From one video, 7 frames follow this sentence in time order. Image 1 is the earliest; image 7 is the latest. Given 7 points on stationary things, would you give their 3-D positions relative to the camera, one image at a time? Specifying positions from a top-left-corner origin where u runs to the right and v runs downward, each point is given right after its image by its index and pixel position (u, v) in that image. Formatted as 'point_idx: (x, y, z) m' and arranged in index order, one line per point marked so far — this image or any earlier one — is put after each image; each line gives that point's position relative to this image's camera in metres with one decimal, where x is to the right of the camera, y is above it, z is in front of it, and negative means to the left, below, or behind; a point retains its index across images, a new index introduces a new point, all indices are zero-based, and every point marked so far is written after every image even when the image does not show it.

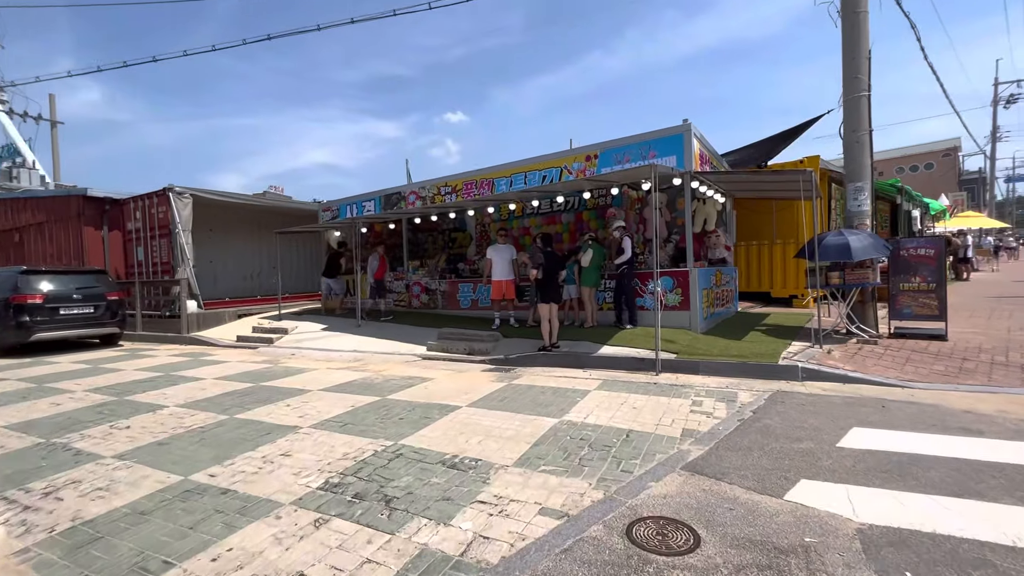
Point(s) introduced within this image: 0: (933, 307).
0: (+6.9, -0.3, +7.8) m
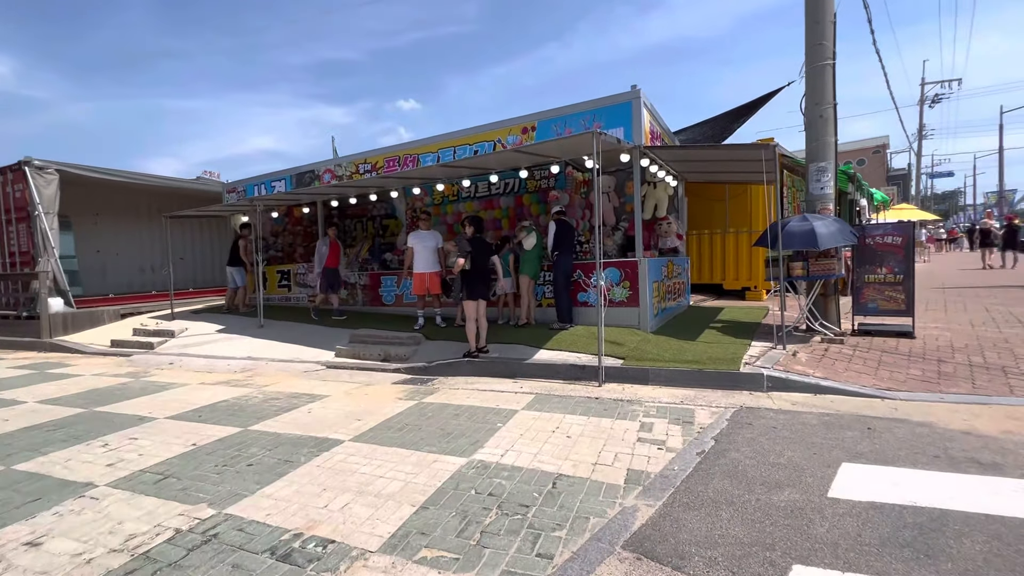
0: (+5.8, -0.2, +7.0) m
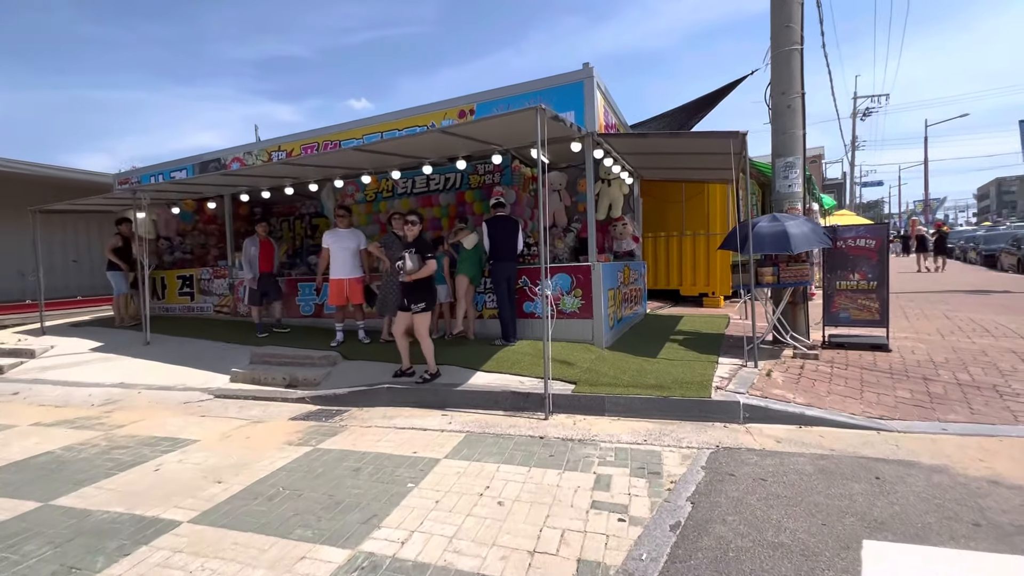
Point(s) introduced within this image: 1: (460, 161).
0: (+4.9, -0.3, +6.4) m
1: (-0.8, +2.0, +7.6) m
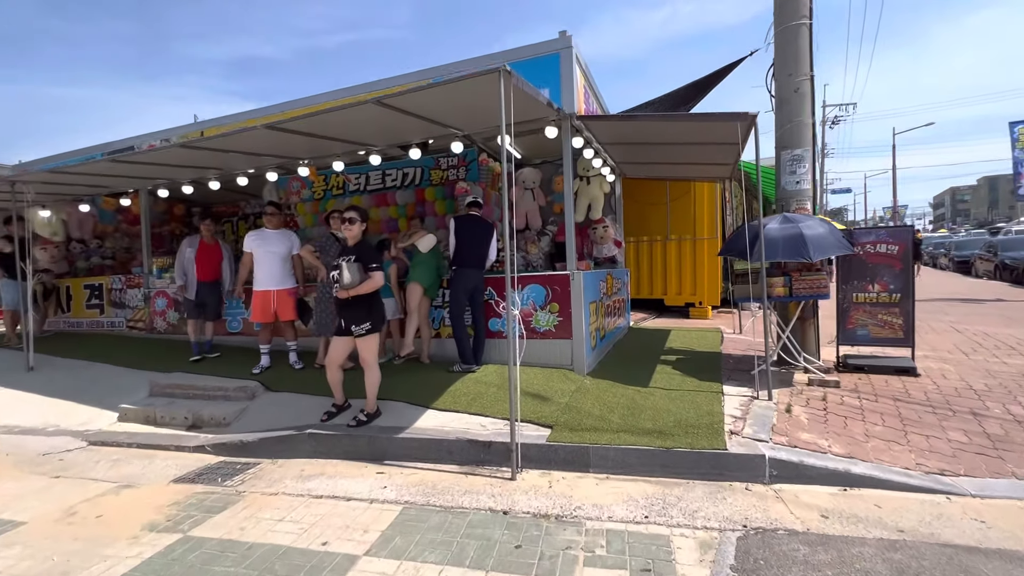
0: (+4.5, -0.5, +5.5) m
1: (-1.3, +1.9, +6.4) m
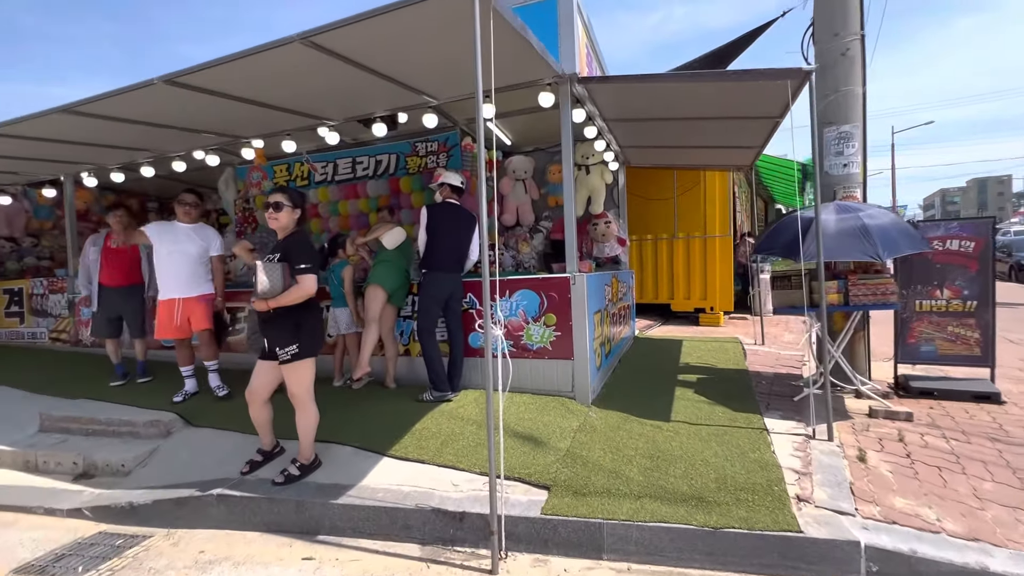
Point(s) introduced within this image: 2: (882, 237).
0: (+4.3, -0.5, +4.5) m
1: (-1.5, +1.8, +5.3) m
2: (+3.0, +0.4, +3.9) m
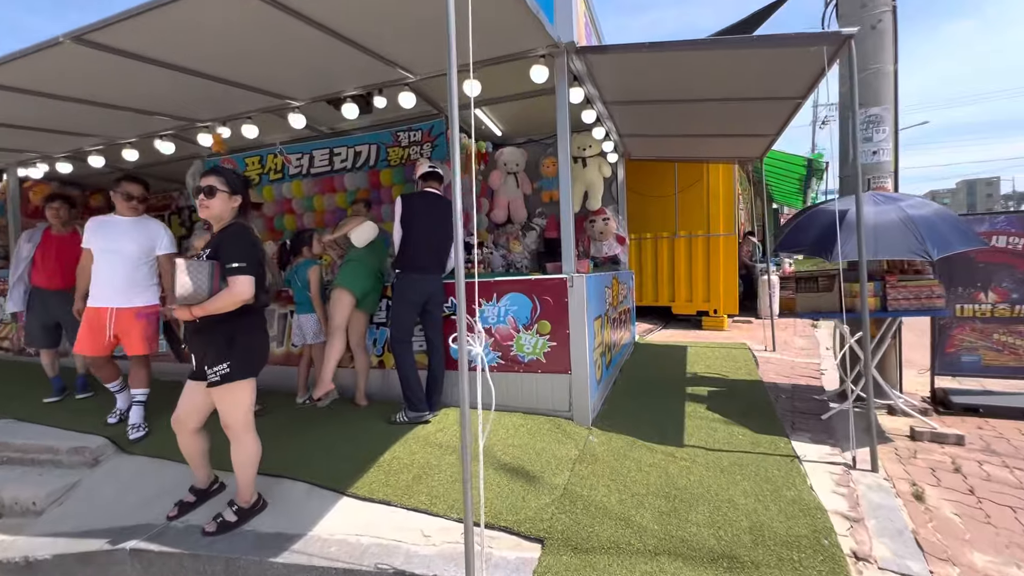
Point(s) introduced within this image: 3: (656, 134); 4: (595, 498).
0: (+4.2, -0.5, +3.9) m
1: (-1.6, +1.8, +4.7) m
2: (+3.0, +0.4, +3.3) m
3: (+1.8, +1.9, +5.9) m
4: (+0.5, -1.2, +2.6) m
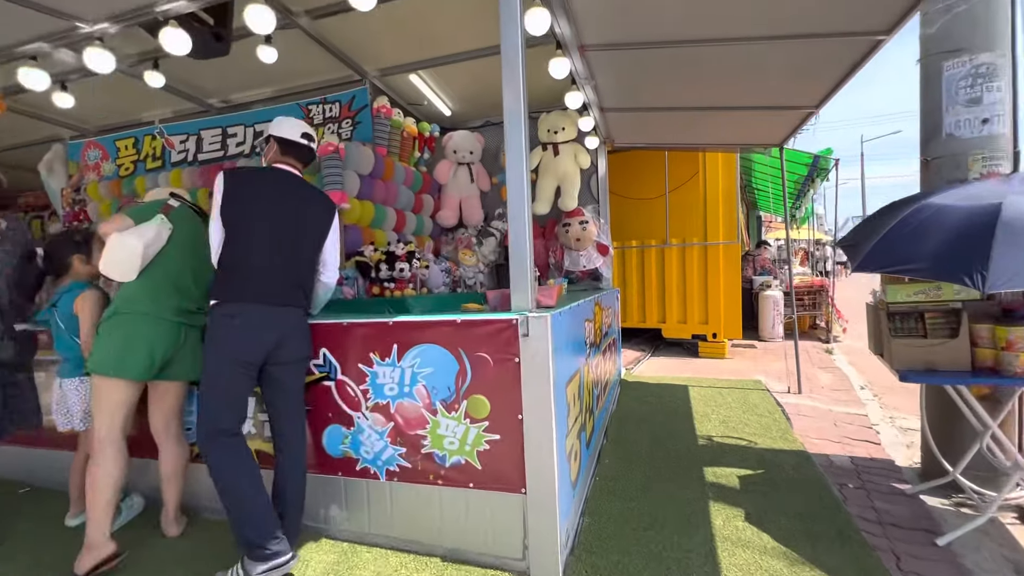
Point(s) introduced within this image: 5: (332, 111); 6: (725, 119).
0: (+3.8, -0.7, +2.5) m
1: (-2.0, +1.6, +3.0) m
2: (+2.6, +0.2, +1.9) m
3: (+1.3, +1.7, +4.4) m
4: (+0.1, -1.4, +1.0) m
5: (-1.9, +1.8, +4.8) m
6: (+2.1, +1.6, +4.5) m
